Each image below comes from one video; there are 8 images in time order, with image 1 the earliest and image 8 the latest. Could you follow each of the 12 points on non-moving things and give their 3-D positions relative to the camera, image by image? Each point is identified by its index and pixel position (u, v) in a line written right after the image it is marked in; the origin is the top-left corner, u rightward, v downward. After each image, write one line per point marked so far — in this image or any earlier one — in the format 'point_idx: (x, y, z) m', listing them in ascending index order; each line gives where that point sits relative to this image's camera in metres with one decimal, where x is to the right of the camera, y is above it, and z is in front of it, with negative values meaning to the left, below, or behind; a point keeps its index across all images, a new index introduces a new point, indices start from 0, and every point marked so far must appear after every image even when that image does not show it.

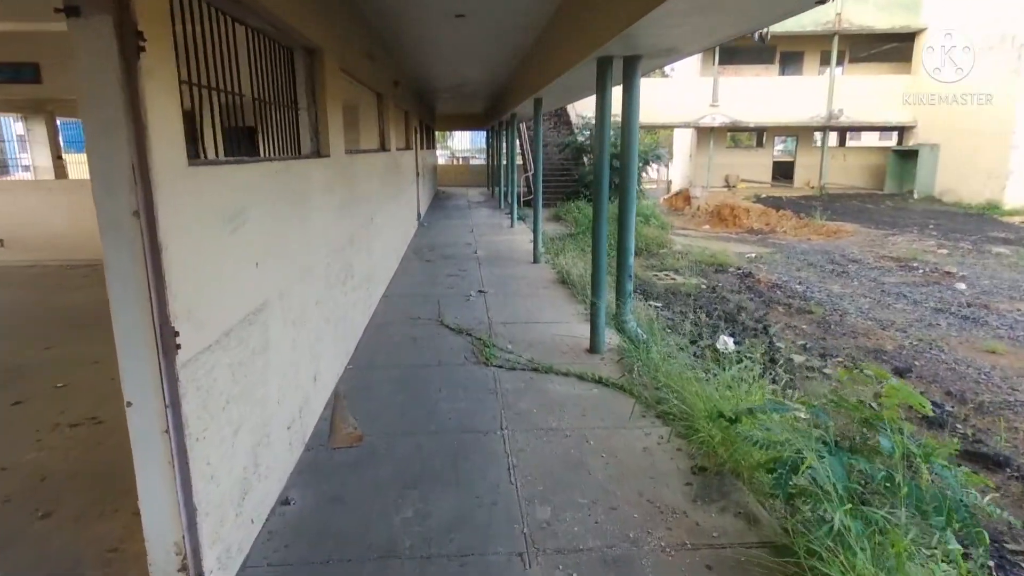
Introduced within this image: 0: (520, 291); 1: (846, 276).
0: (+0.1, 0.0, +5.9) m
1: (+3.8, +0.1, +7.4) m
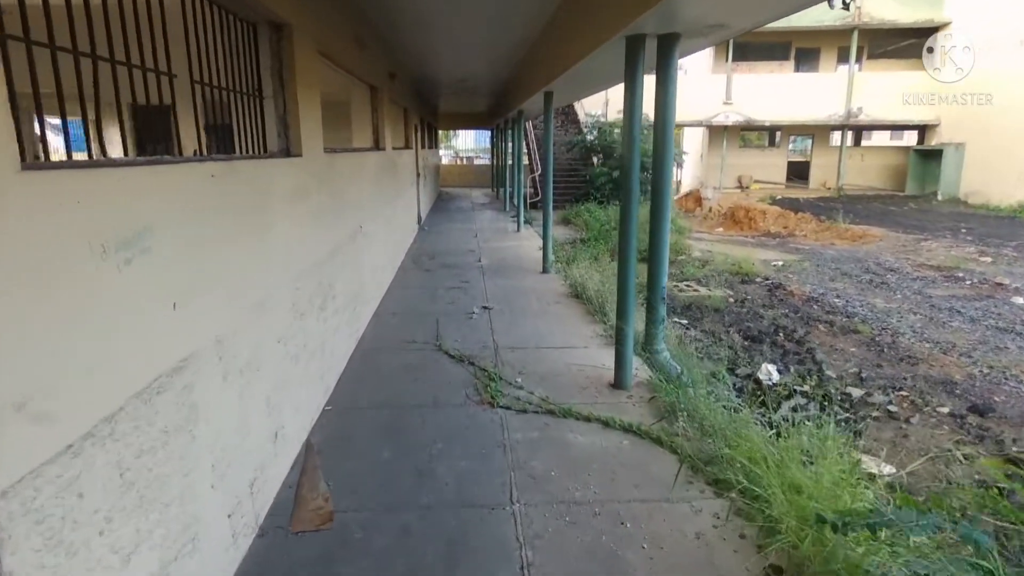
0: (+0.1, -0.2, +5.3) m
1: (+3.9, 0.0, +6.7) m
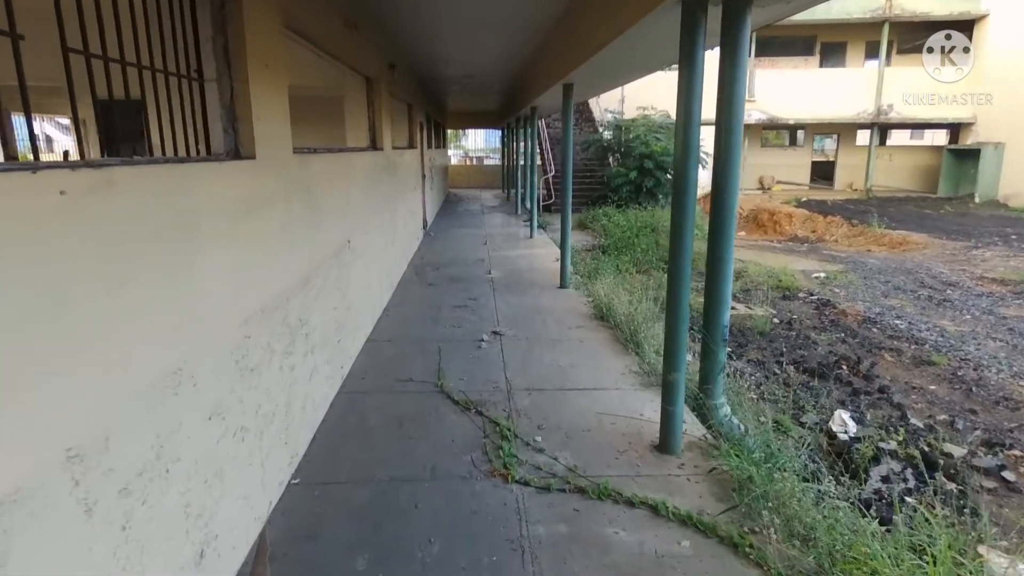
0: (+0.2, -0.3, +4.5) m
1: (+4.0, -0.2, +5.9) m
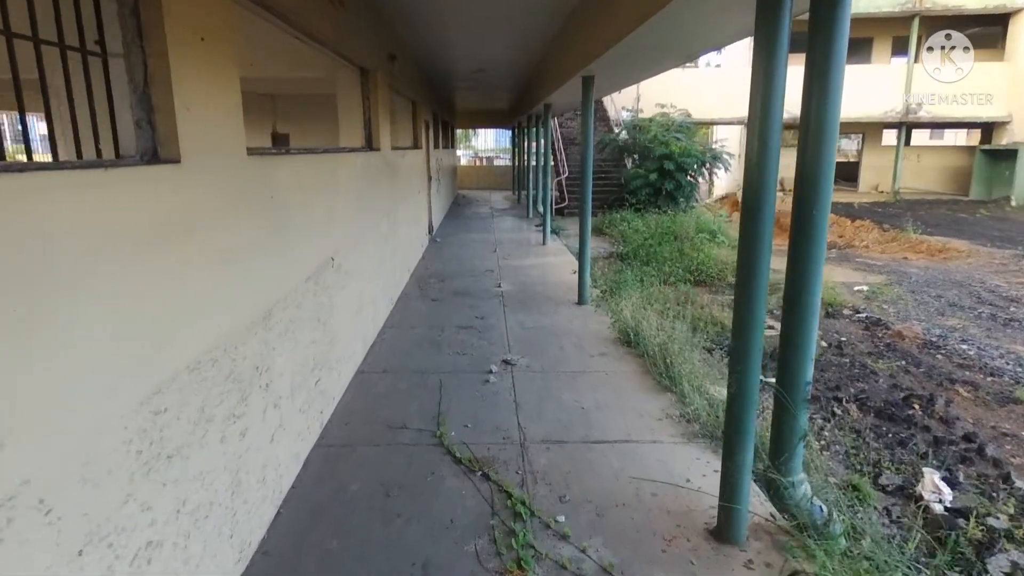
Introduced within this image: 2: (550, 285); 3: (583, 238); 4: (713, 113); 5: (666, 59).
0: (+0.3, -0.5, +3.9) m
1: (+4.1, -0.3, +5.3) m
2: (+0.4, 0.0, +6.0) m
3: (+0.6, +0.4, +5.3) m
4: (+5.0, +4.4, +16.3) m
5: (+1.1, +1.7, +4.7) m
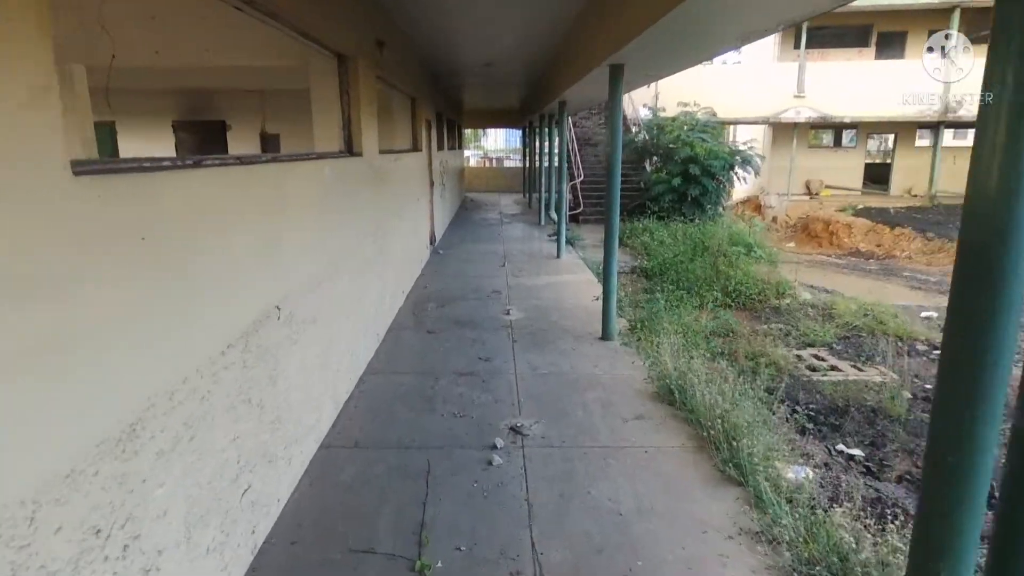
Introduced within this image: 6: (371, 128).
0: (+0.4, -0.7, +3.0) m
1: (+4.2, -0.5, +4.3) m
2: (+0.4, -0.2, +5.1) m
3: (+0.7, +0.2, +4.5) m
4: (+5.3, +4.1, +15.3) m
5: (+1.2, +1.4, +3.8) m
6: (-0.9, +1.1, +4.3) m
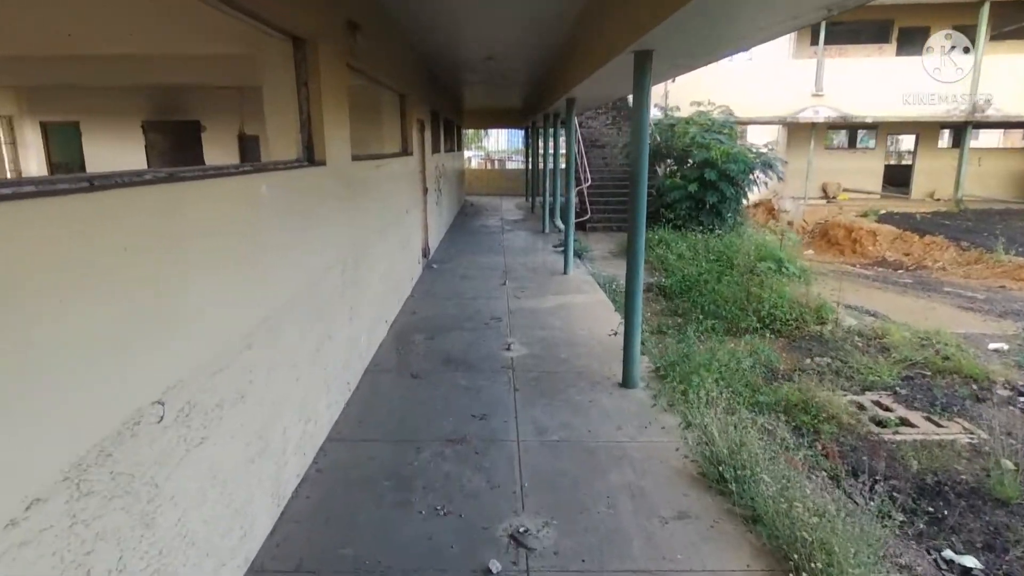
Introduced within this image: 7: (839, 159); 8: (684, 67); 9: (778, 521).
0: (+0.4, -0.9, +2.2) m
1: (+4.2, -0.7, +3.5) m
2: (+0.4, -0.4, +4.3) m
3: (+0.7, 0.0, +3.7) m
4: (+5.3, +3.9, +14.5) m
5: (+1.2, +1.2, +3.0) m
6: (-0.9, +0.9, +3.5) m
7: (+8.2, +3.2, +16.2) m
8: (+1.1, +1.4, +4.1) m
9: (+0.9, -0.8, +2.2) m
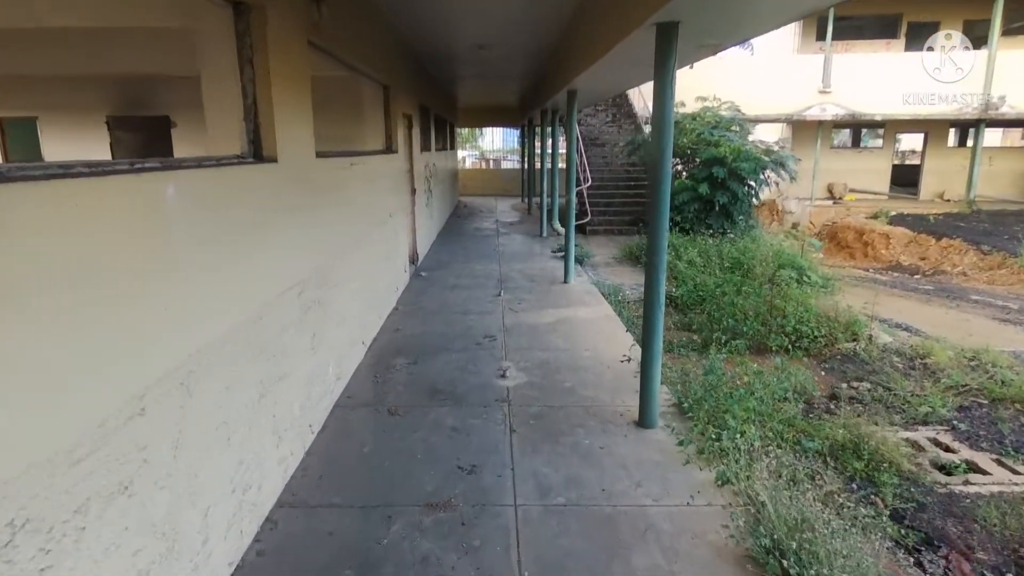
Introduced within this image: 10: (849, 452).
0: (+0.4, -1.0, +1.6) m
1: (+4.2, -0.8, +3.0) m
2: (+0.4, -0.5, +3.8) m
3: (+0.7, -0.1, +3.1) m
4: (+5.2, +3.8, +14.0) m
5: (+1.2, +1.1, +2.5) m
6: (-0.9, +0.8, +2.9) m
7: (+8.1, +3.1, +15.7) m
8: (+1.1, +1.3, +3.5) m
9: (+0.9, -0.9, +1.6) m
10: (+1.6, -0.8, +3.1) m
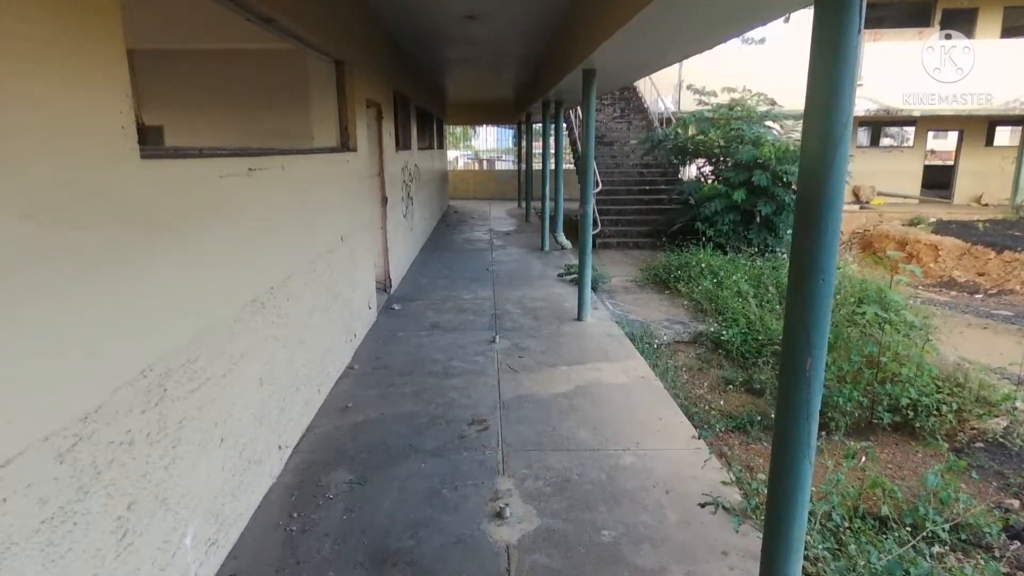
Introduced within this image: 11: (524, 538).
0: (+0.4, -1.3, +0.2) m
1: (+4.2, -1.1, +1.5) m
2: (+0.4, -0.8, +2.3) m
3: (+0.7, -0.4, +1.6) m
4: (+5.1, +3.6, +12.6) m
5: (+1.2, +0.8, +1.0) m
6: (-0.9, +0.5, +1.5) m
7: (+8.0, +2.8, +14.3) m
8: (+1.1, +1.0, +2.0) m
9: (+0.9, -1.2, +0.2) m
10: (+1.6, -1.1, +1.6) m
11: (0.0, -0.8, +2.2) m
